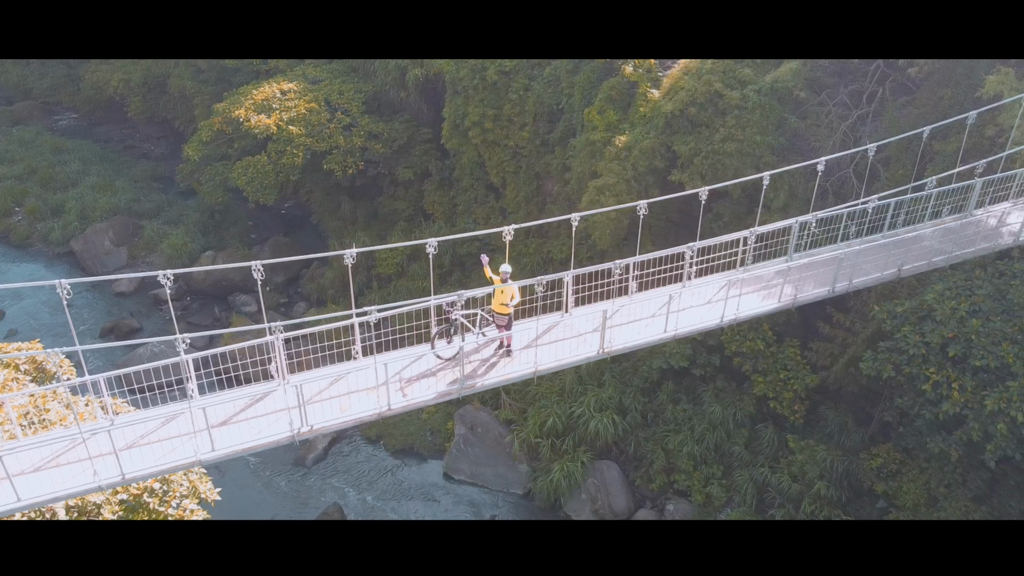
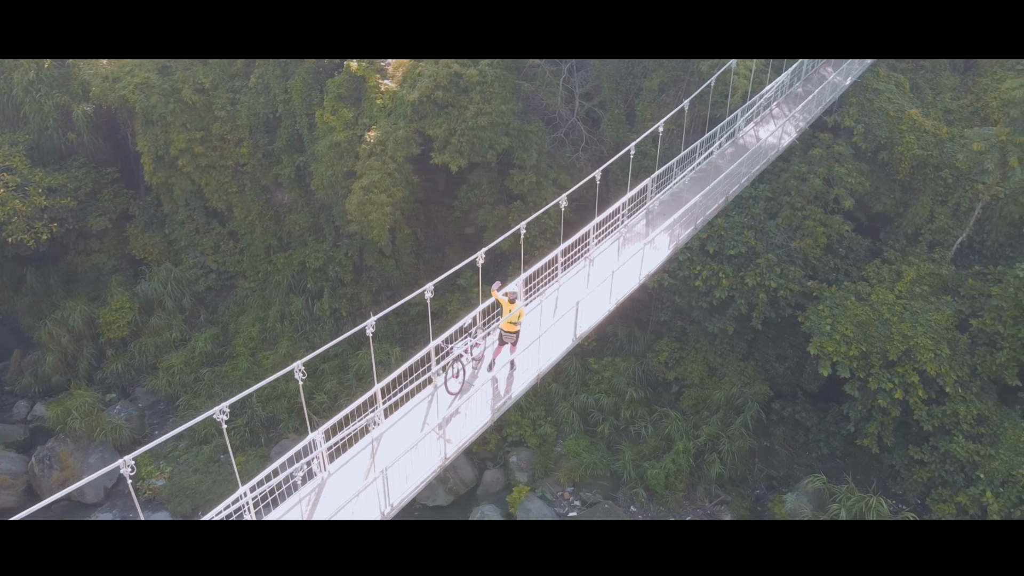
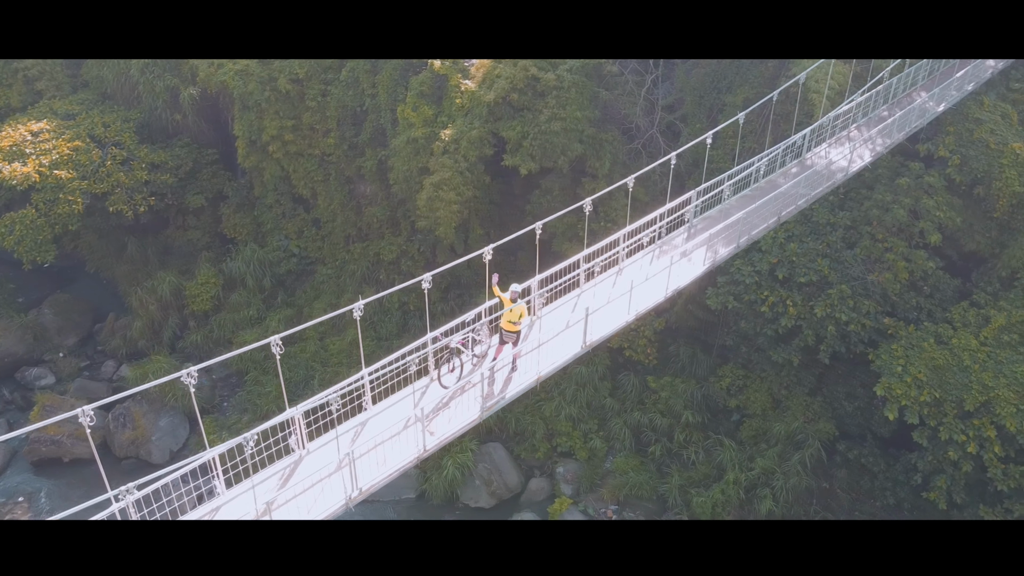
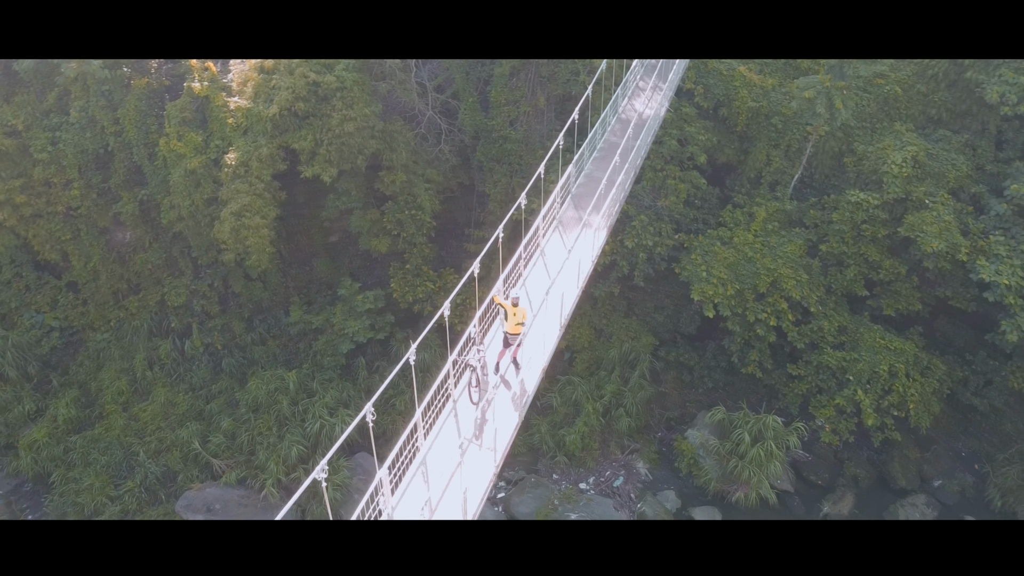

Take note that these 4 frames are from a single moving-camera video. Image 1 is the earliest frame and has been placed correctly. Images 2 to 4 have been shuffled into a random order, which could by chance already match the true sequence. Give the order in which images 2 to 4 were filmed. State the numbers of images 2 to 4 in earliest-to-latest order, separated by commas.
3, 2, 4
